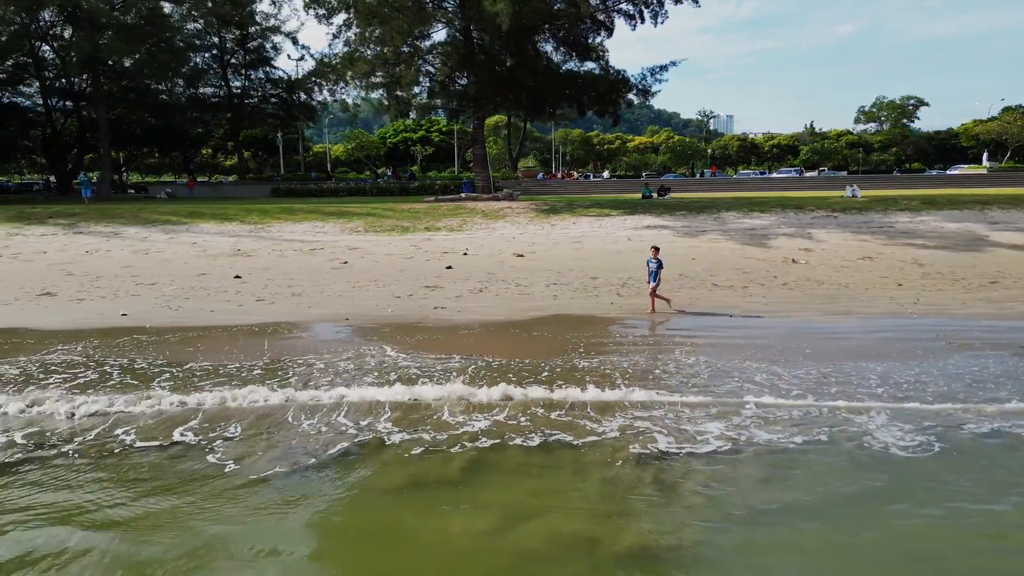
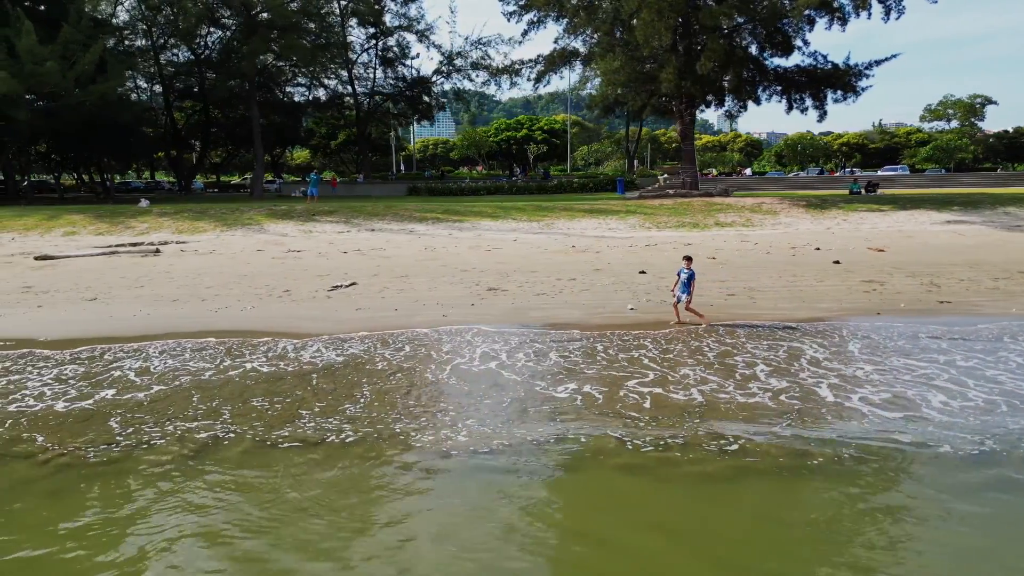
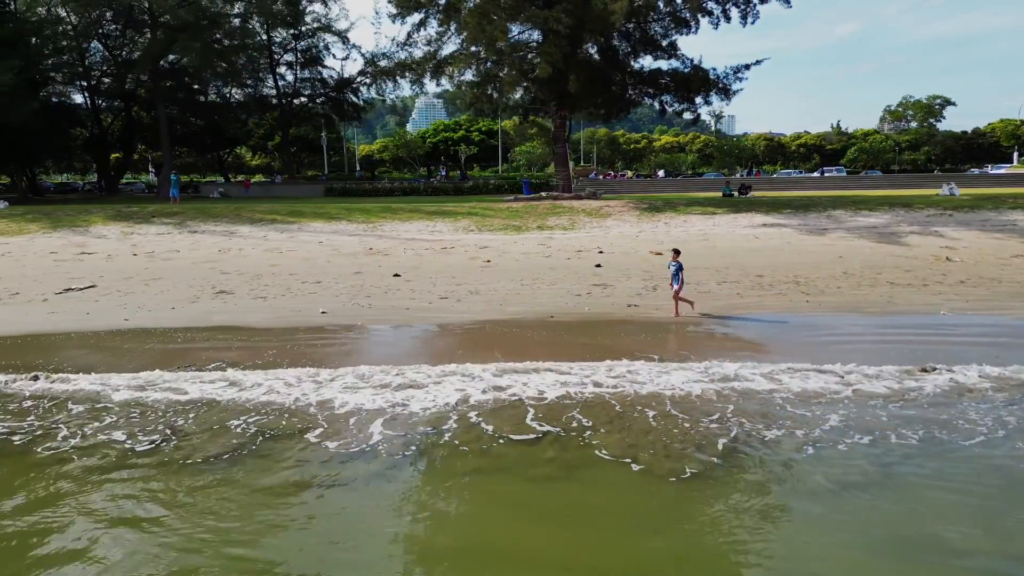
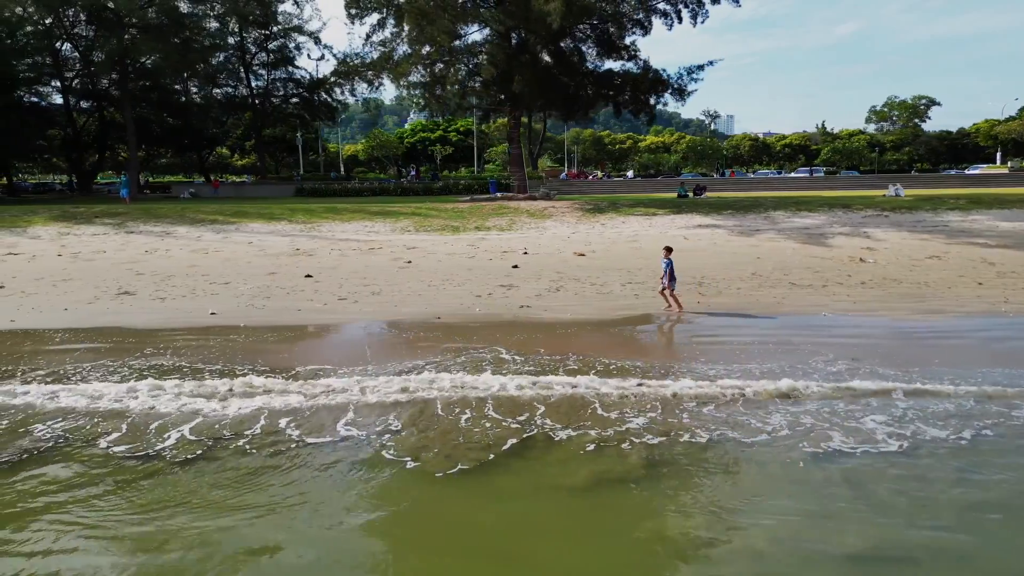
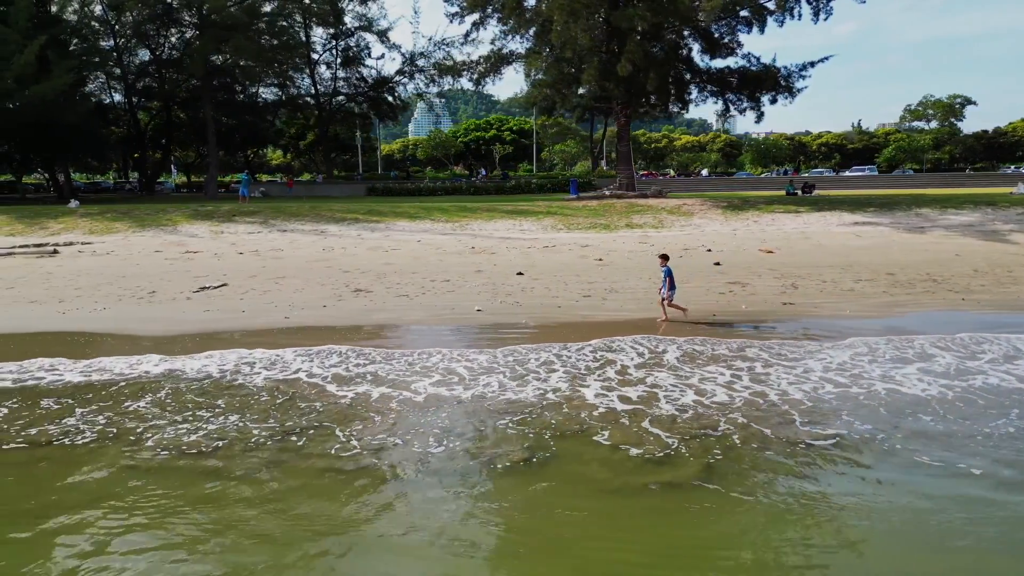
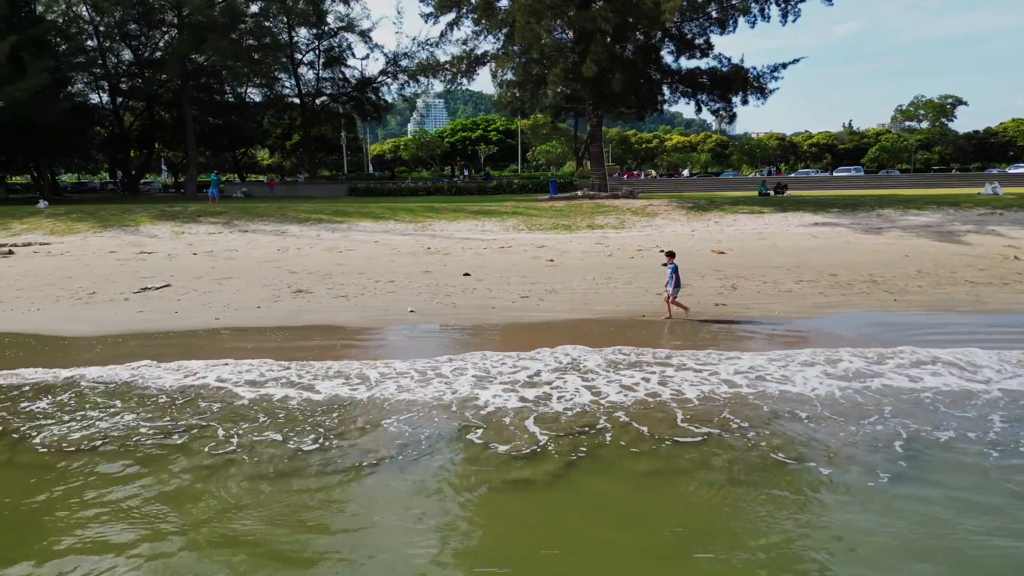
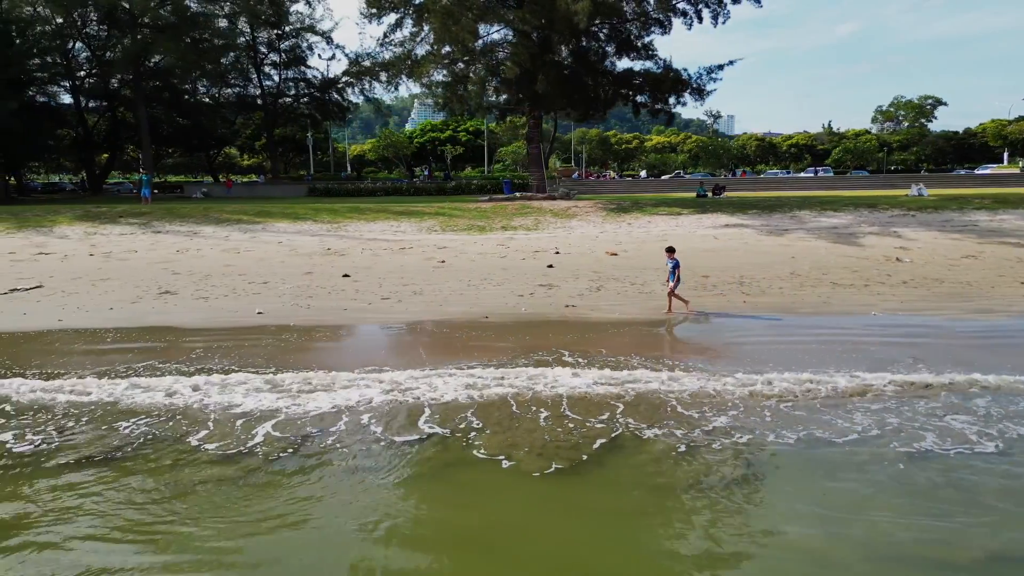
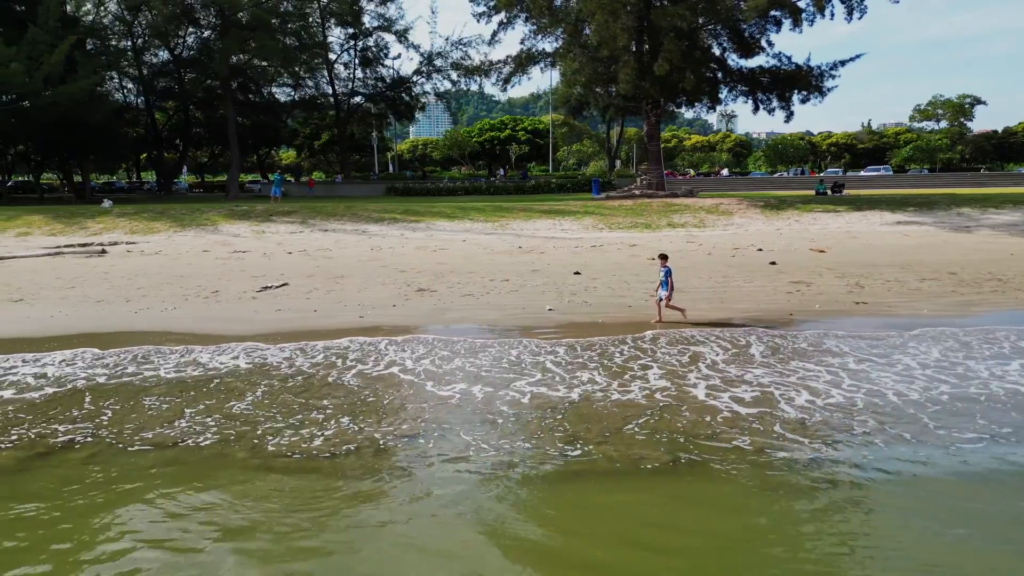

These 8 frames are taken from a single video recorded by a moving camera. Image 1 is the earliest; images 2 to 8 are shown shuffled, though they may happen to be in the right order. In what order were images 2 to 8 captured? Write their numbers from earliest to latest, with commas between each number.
4, 7, 3, 6, 5, 8, 2
